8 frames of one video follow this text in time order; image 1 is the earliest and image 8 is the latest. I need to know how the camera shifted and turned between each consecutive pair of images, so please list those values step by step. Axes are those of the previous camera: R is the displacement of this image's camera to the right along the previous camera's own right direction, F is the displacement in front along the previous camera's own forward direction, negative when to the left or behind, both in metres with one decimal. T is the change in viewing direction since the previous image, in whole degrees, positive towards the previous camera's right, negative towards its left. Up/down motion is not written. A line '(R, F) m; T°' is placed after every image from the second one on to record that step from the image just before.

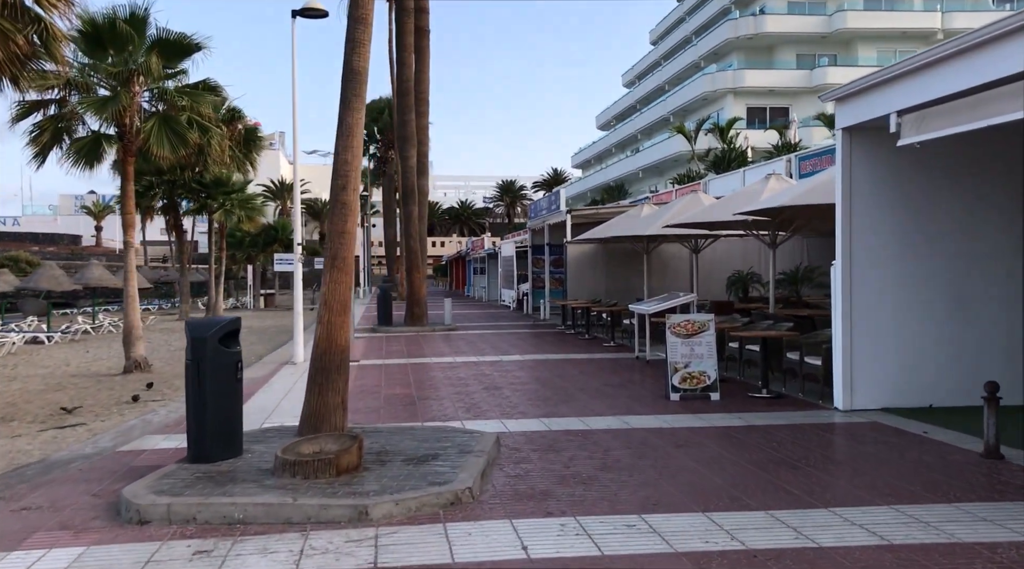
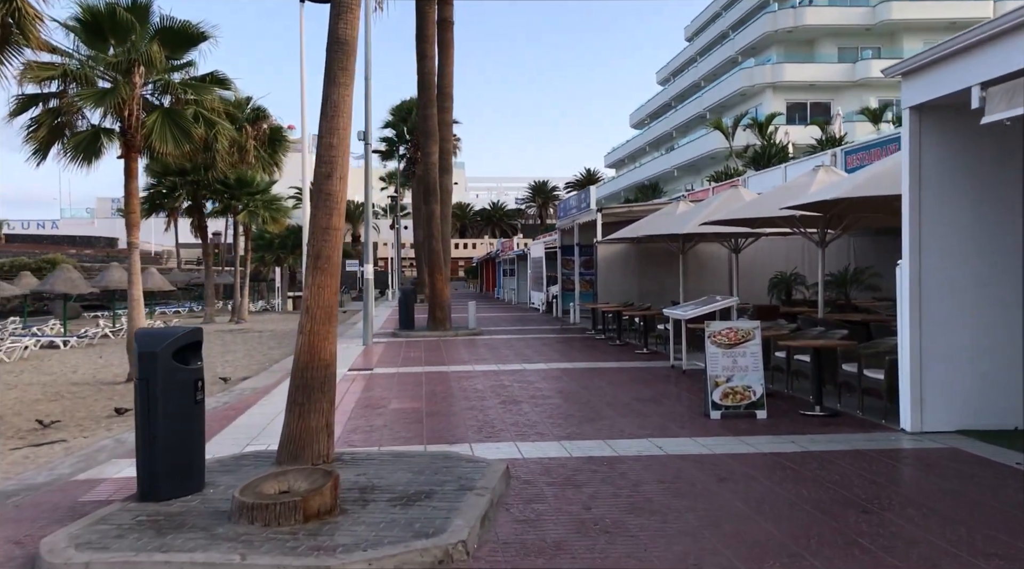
(+0.2, +1.0) m; -3°
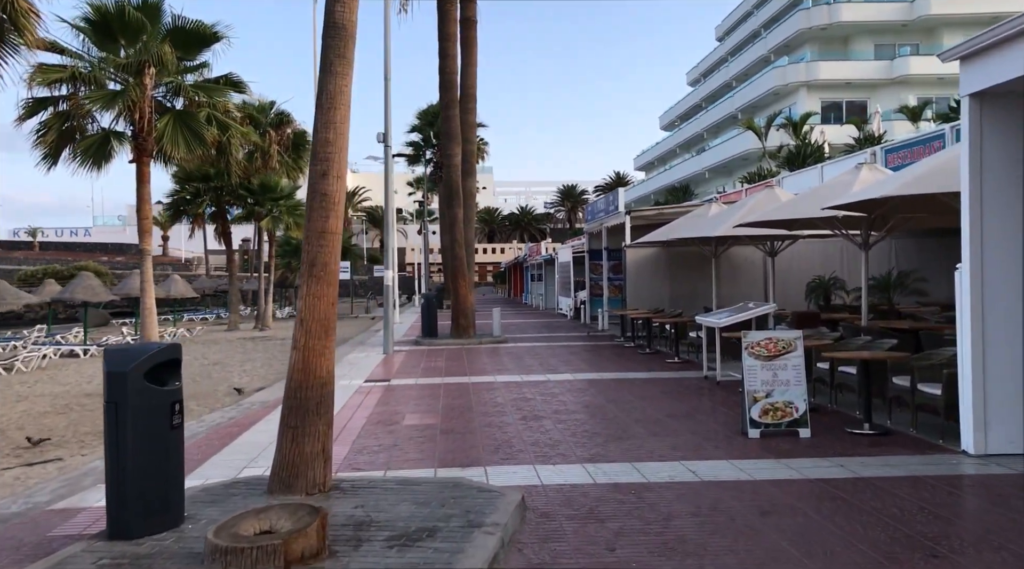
(+0.1, +0.6) m; -2°
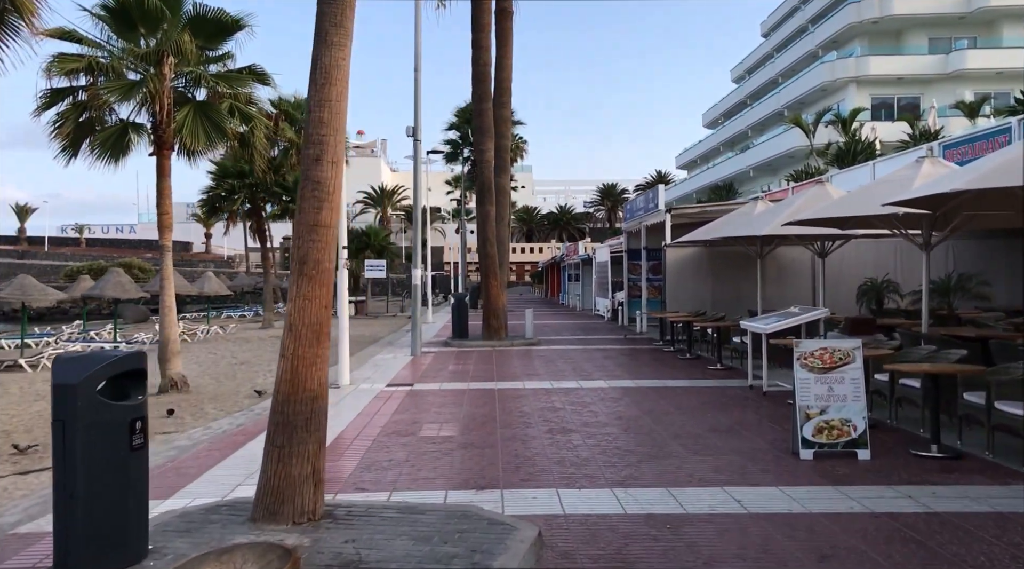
(+0.1, +0.7) m; -3°
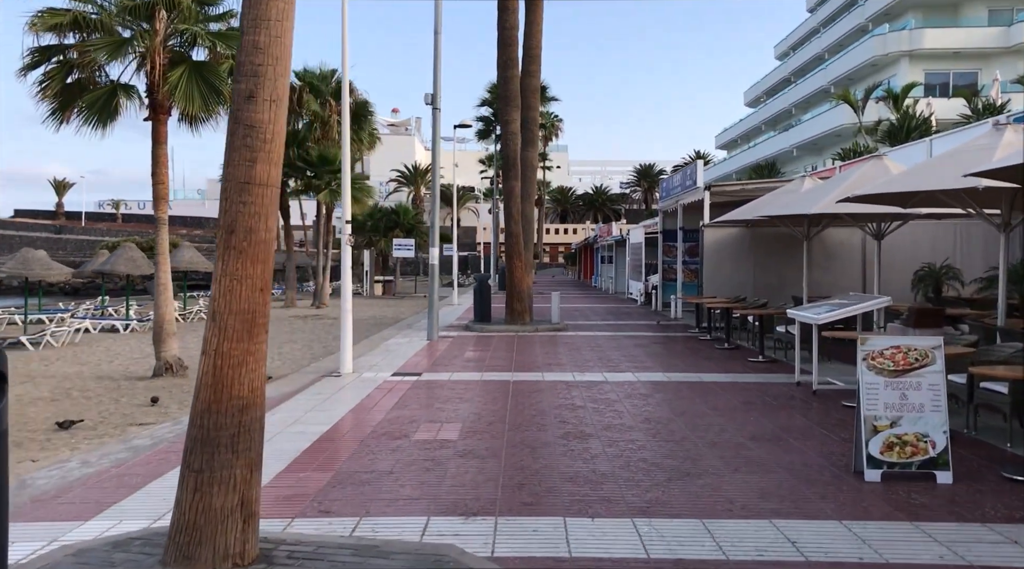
(+0.2, +1.1) m; -3°
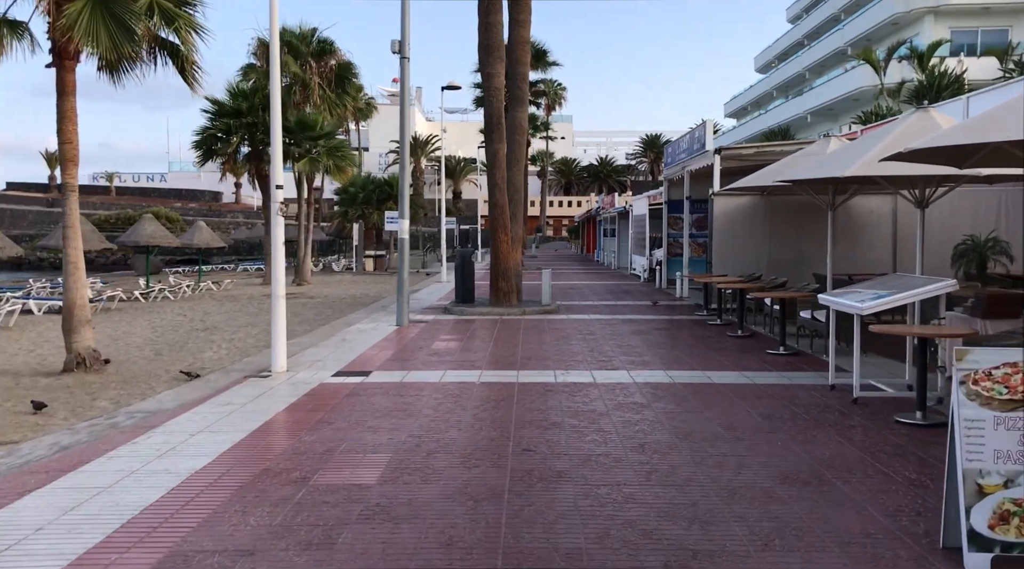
(+0.4, +1.9) m; 0°
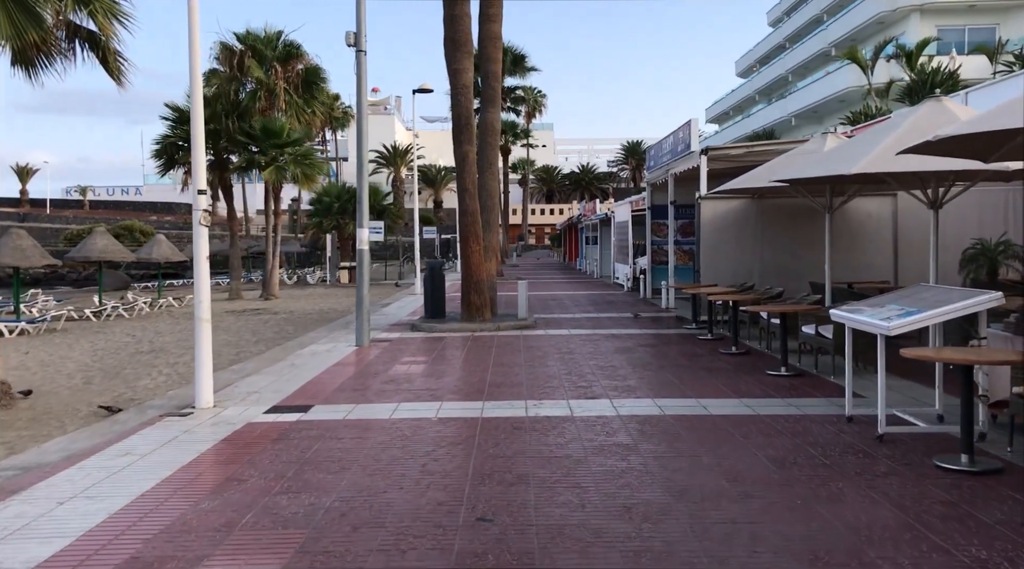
(+0.2, +1.2) m; +1°
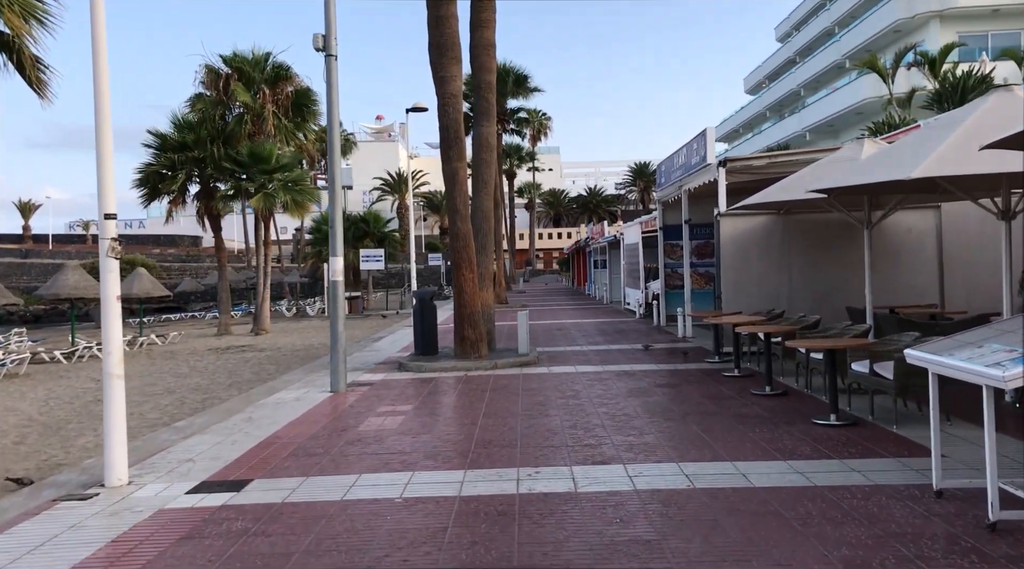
(+0.2, +1.5) m; -1°
